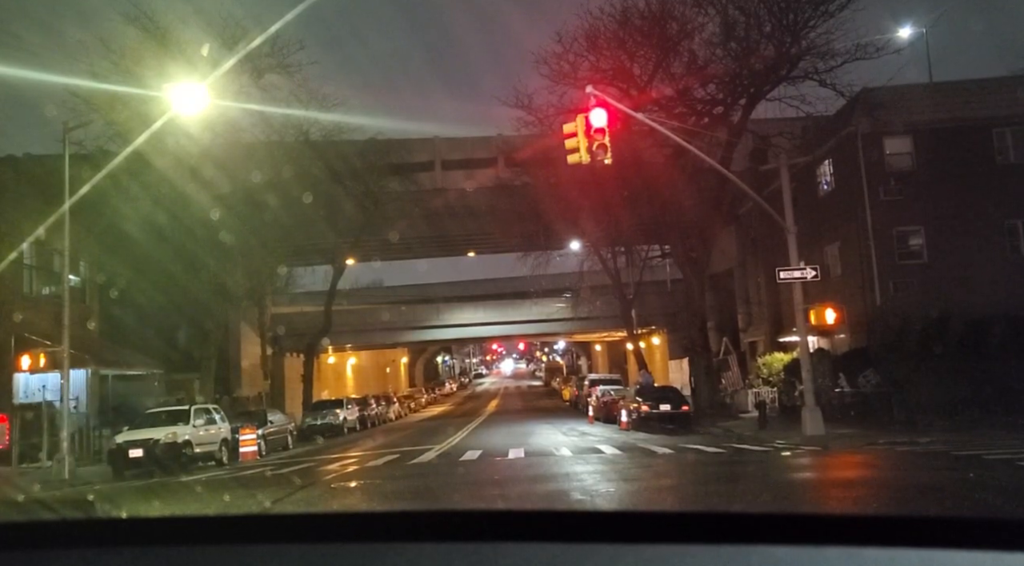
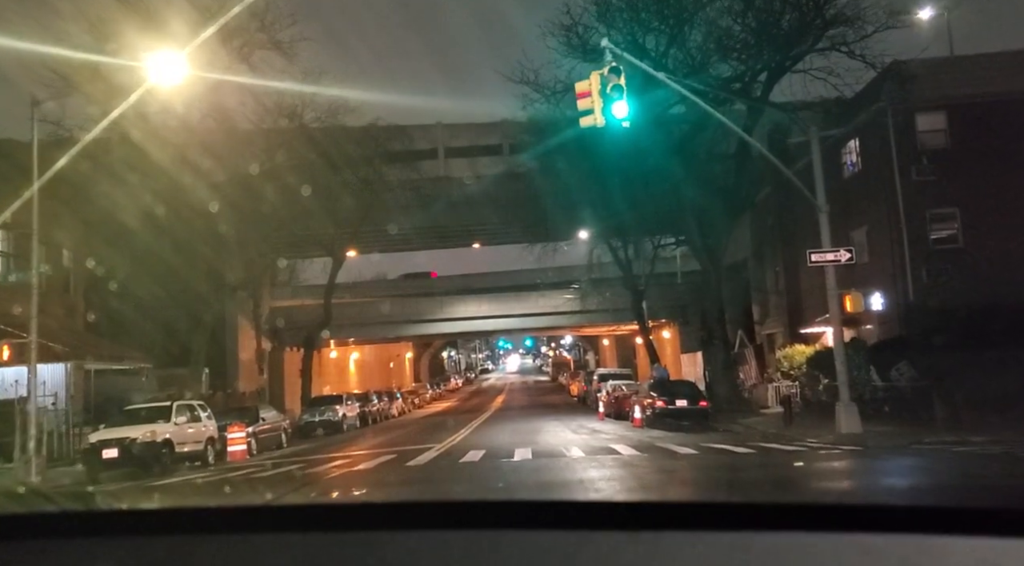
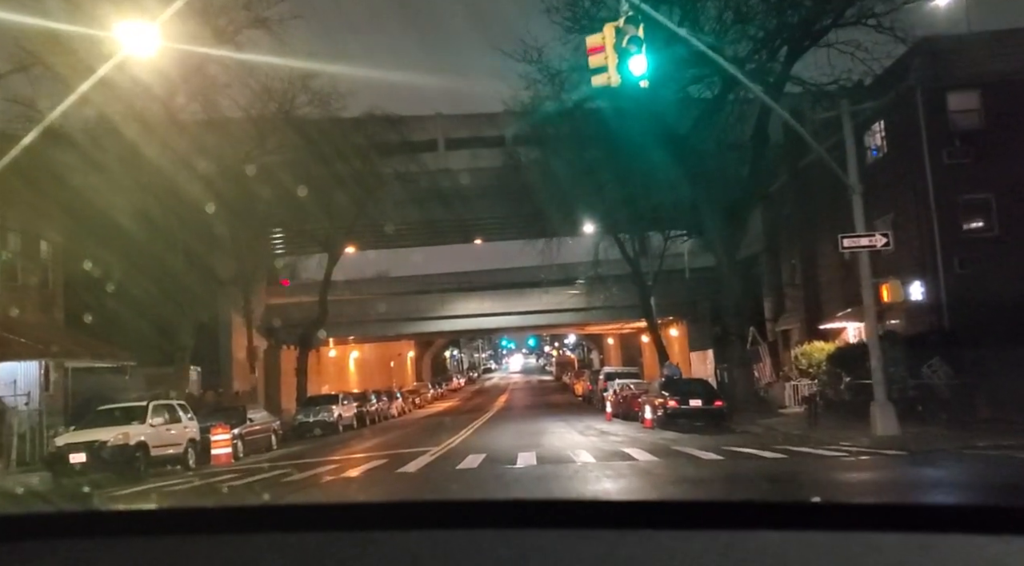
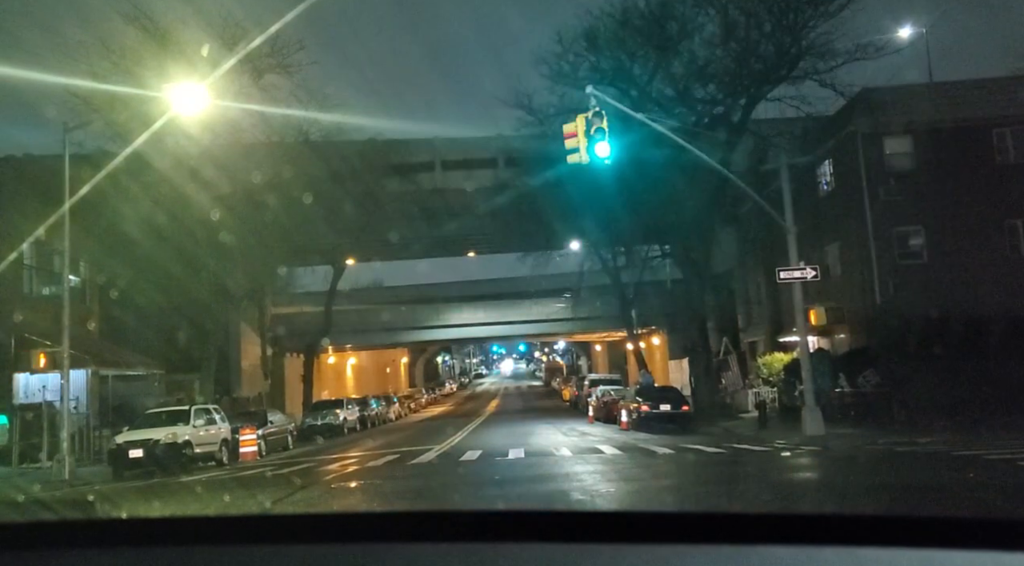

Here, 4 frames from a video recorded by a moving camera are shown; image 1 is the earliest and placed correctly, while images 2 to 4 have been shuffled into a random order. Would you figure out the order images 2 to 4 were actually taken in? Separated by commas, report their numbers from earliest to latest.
4, 2, 3
